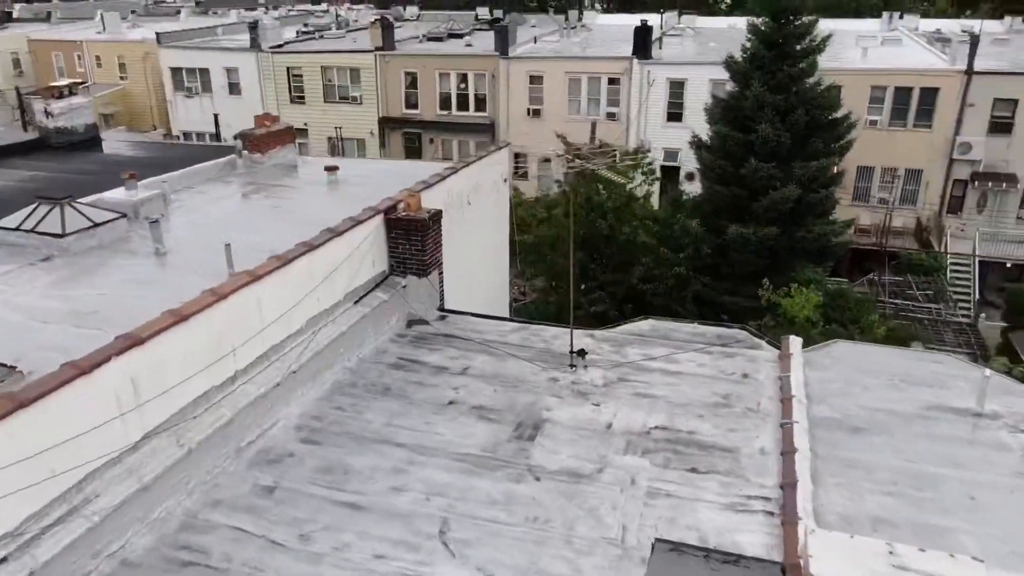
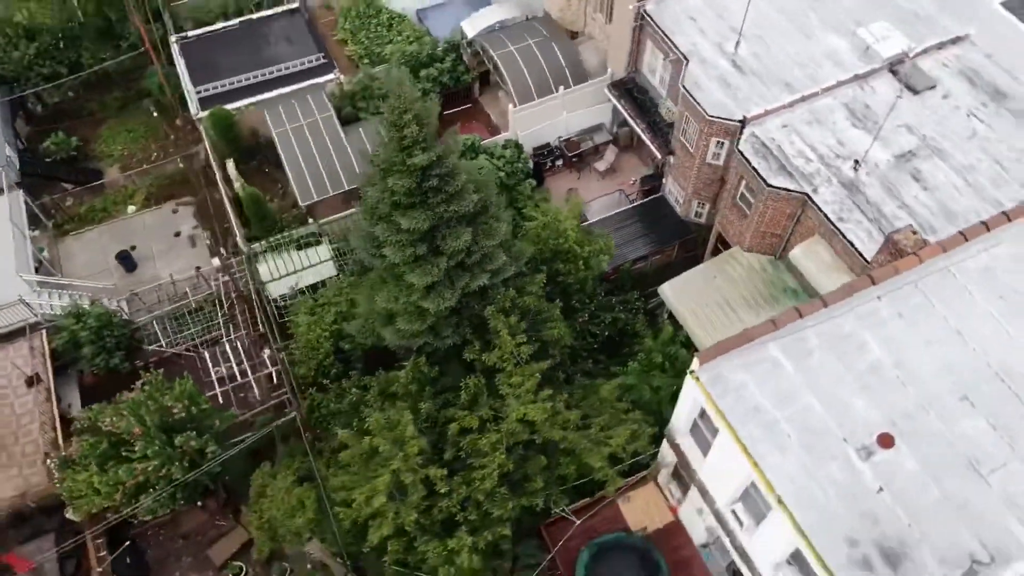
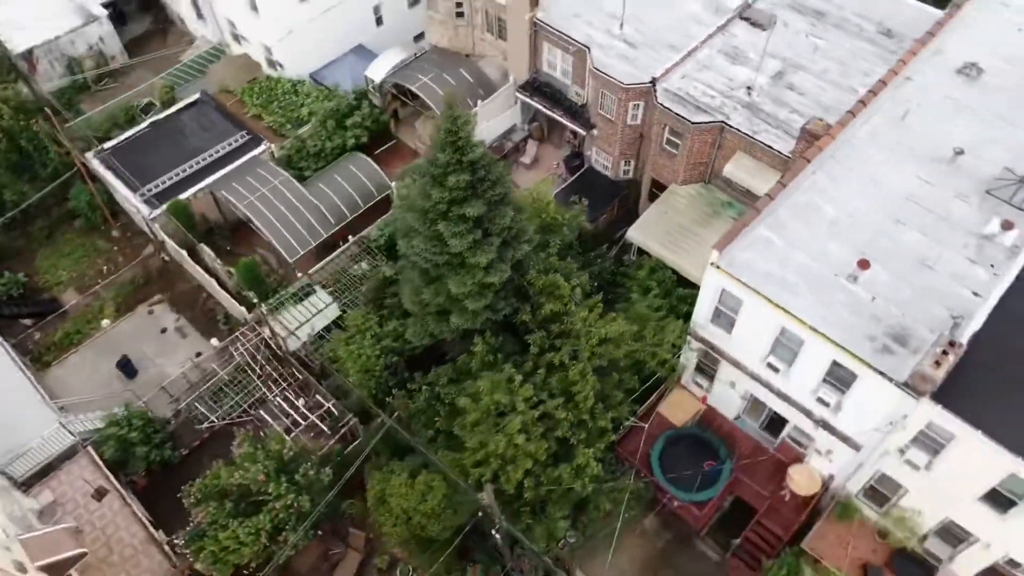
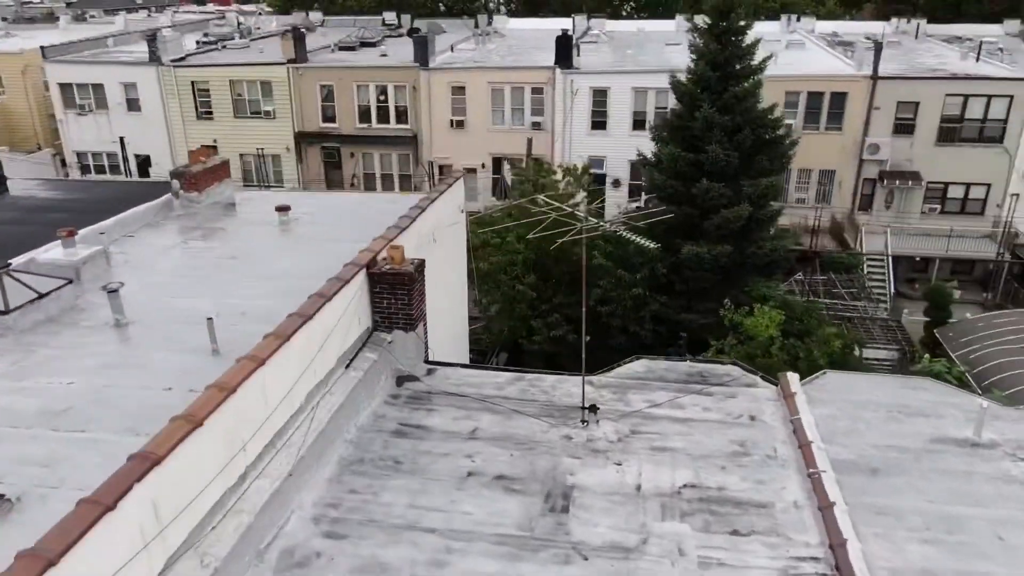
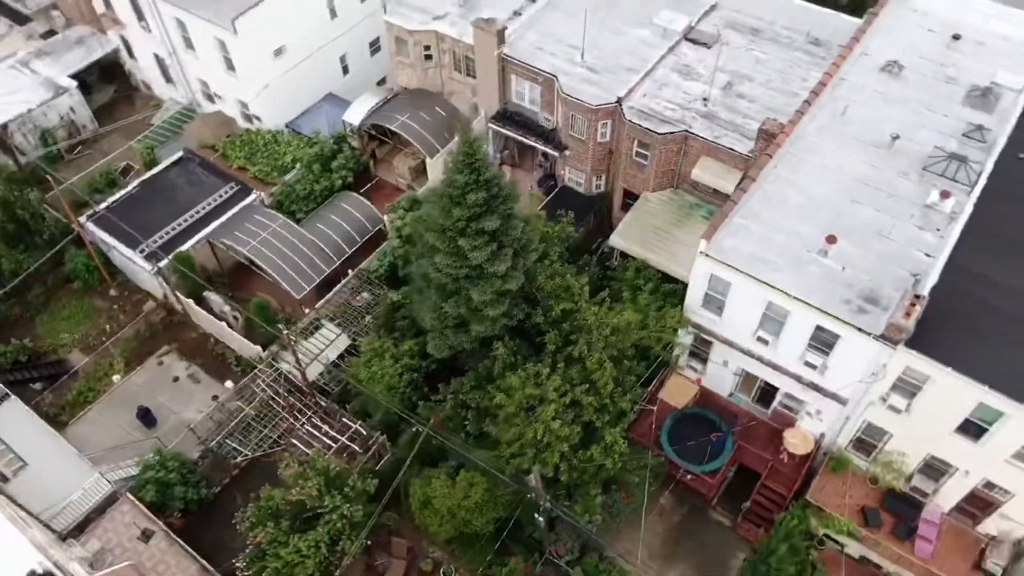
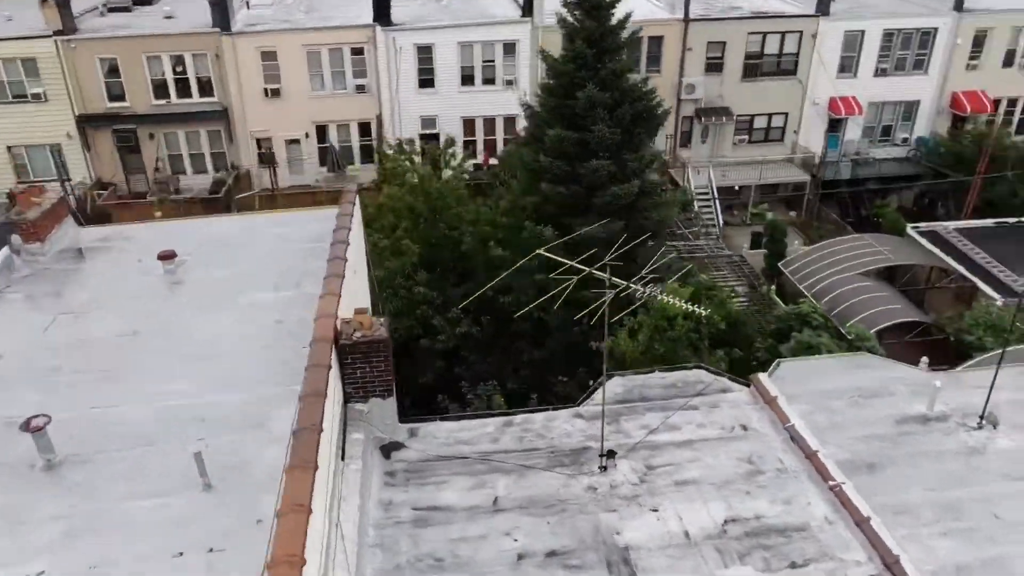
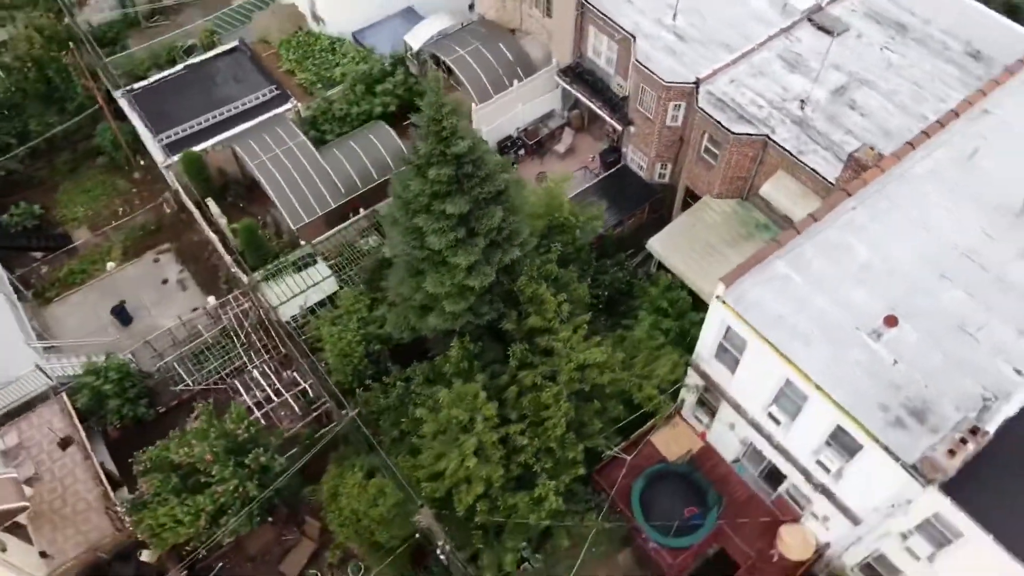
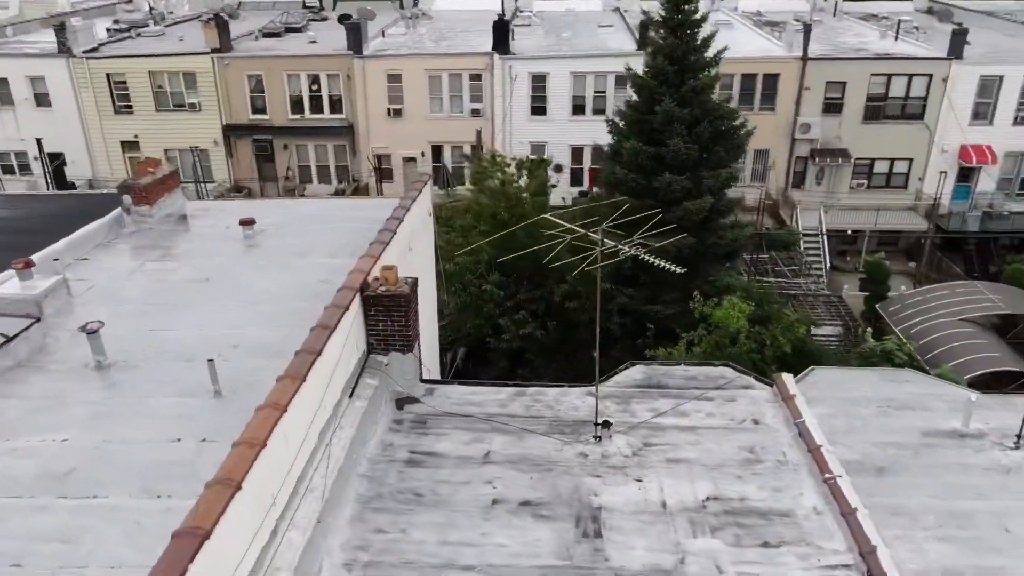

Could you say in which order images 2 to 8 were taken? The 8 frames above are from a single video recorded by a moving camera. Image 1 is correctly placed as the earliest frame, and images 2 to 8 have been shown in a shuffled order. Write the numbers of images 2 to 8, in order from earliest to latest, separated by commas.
4, 8, 6, 2, 7, 3, 5
